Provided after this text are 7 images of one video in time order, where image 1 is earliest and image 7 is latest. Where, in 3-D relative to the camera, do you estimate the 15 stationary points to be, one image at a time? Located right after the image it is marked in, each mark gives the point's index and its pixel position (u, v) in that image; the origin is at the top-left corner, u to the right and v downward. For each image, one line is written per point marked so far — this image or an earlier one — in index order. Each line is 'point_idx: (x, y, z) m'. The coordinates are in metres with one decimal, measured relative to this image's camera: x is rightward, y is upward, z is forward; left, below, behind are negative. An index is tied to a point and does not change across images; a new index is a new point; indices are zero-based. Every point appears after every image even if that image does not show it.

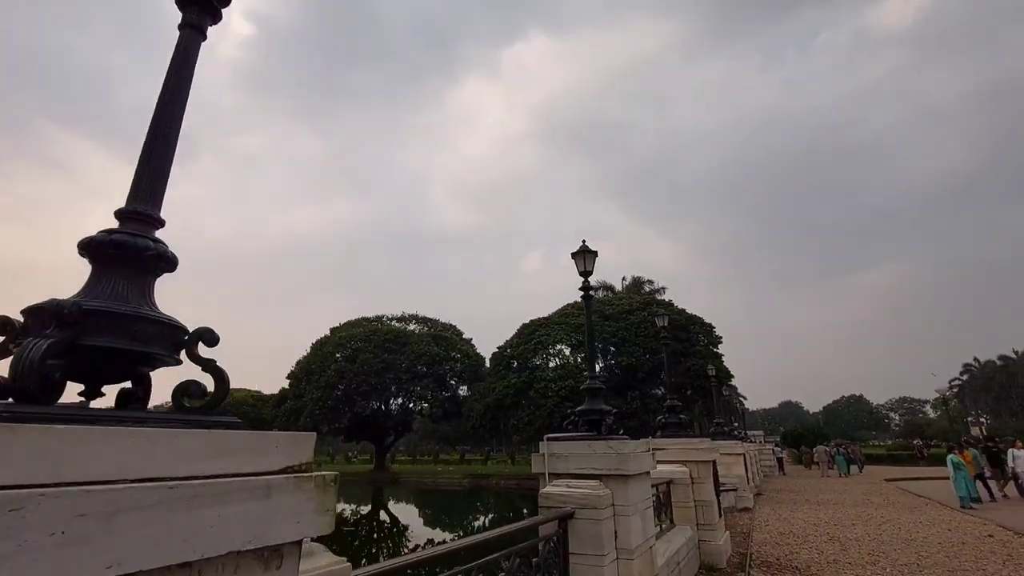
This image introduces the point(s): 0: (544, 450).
0: (+0.2, -1.2, +4.0) m
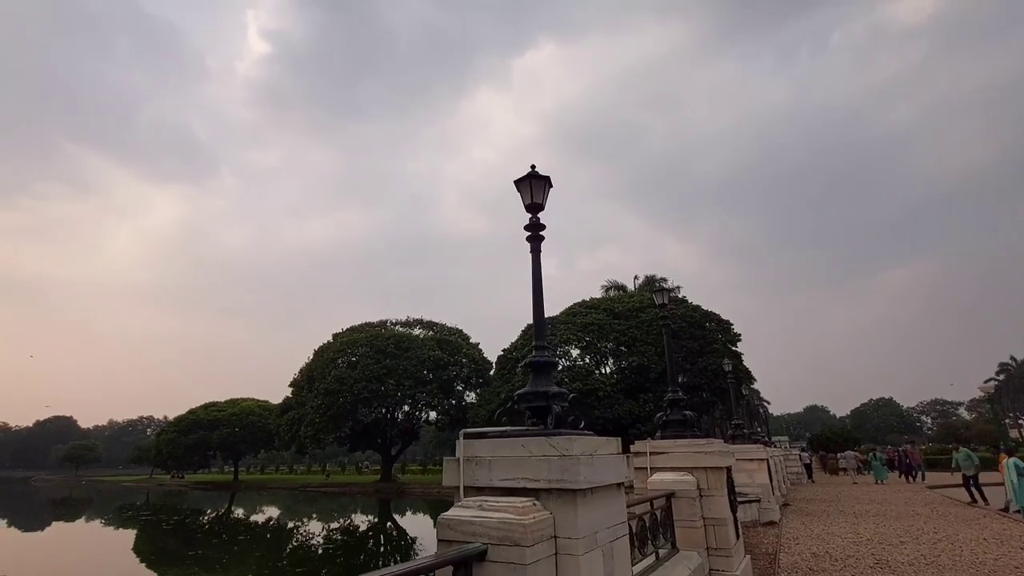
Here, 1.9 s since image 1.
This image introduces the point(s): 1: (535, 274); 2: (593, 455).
0: (-0.3, -0.8, +2.7) m
1: (+0.1, +0.1, +3.2) m
2: (+0.4, -0.8, +2.5) m
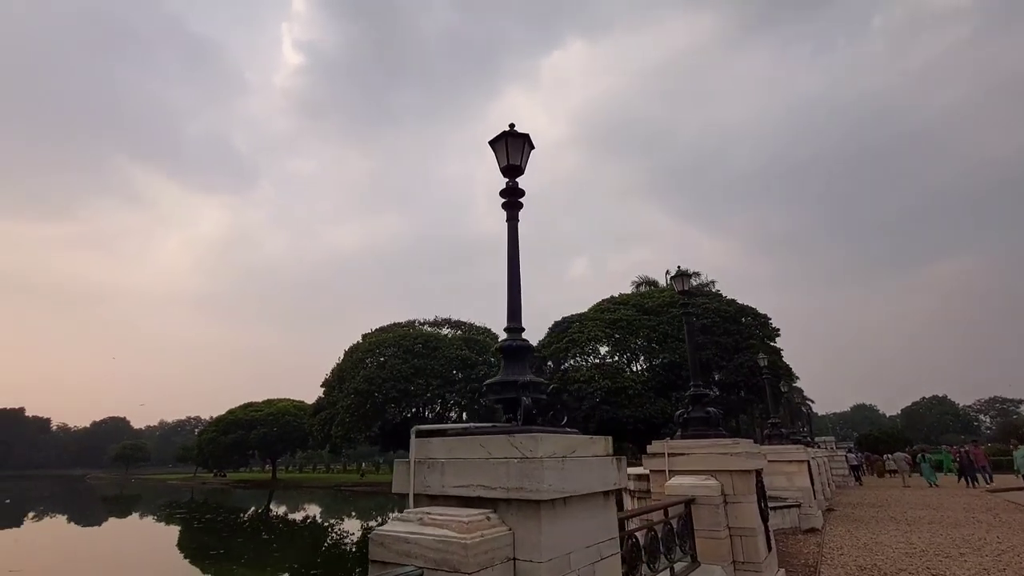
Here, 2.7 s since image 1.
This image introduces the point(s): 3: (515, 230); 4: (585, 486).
0: (-0.4, -0.7, +2.3) m
1: (0.0, +0.2, +2.8) m
2: (+0.2, -0.6, +2.0) m
3: (0.0, +0.3, +2.8) m
4: (+0.3, -0.8, +2.1) m
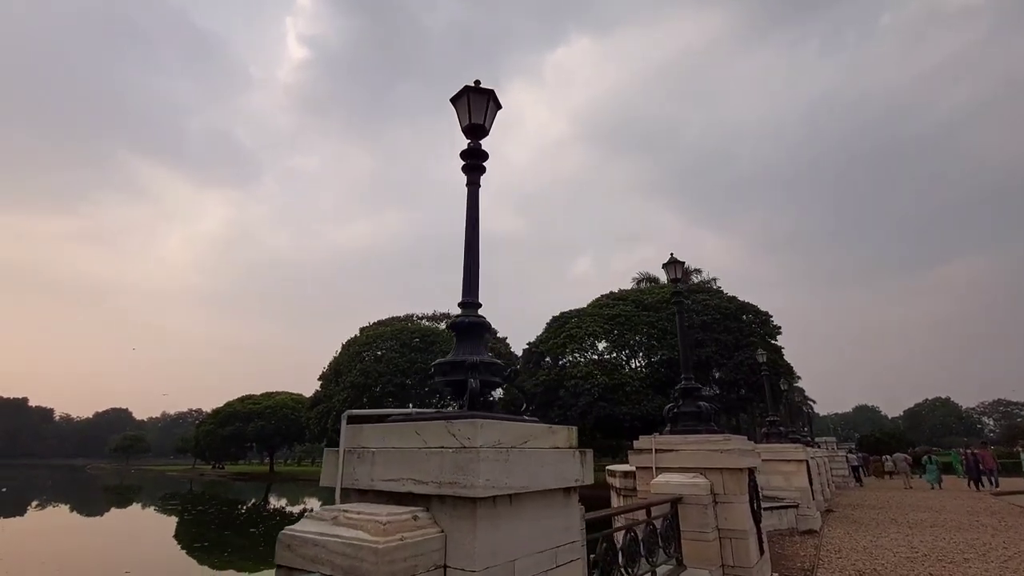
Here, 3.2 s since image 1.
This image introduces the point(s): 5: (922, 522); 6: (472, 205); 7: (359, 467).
0: (-0.6, -0.6, +2.0) m
1: (-0.2, +0.3, +2.5) m
2: (0.0, -0.5, +1.8) m
3: (-0.2, +0.4, +2.5) m
4: (+0.1, -0.7, +1.8) m
5: (+7.2, -4.1, +9.4) m
6: (-0.2, +0.4, +2.5) m
7: (-0.5, -0.6, +1.9) m
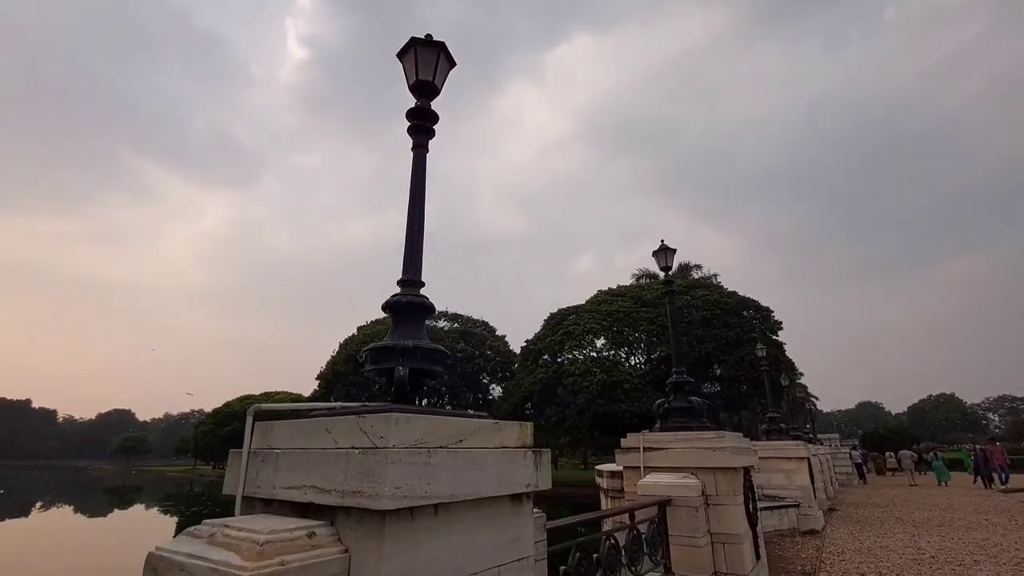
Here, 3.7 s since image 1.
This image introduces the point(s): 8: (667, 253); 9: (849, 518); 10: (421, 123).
0: (-0.8, -0.5, +1.7) m
1: (-0.4, +0.4, +2.2) m
2: (-0.2, -0.4, +1.4) m
3: (-0.4, +0.5, +2.2) m
4: (-0.1, -0.6, +1.5) m
5: (+7.0, -3.9, +9.0) m
6: (-0.4, +0.5, +2.2) m
7: (-0.7, -0.5, +1.6) m
8: (+1.5, +0.3, +5.2) m
9: (+6.1, -4.2, +9.7) m
10: (-0.4, +0.7, +2.3) m
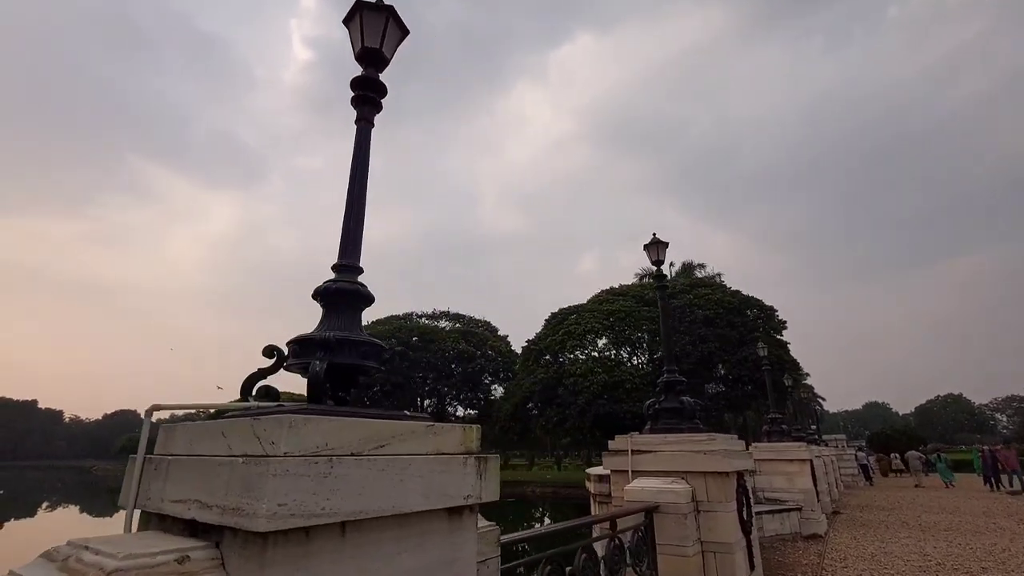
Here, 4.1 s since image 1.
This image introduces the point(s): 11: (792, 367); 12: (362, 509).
0: (-1.0, -0.4, +1.5) m
1: (-0.6, +0.5, +2.0) m
2: (-0.4, -0.4, +1.2) m
3: (-0.5, +0.6, +2.0) m
4: (-0.3, -0.5, +1.3) m
5: (+6.9, -3.9, +8.8) m
6: (-0.6, +0.5, +2.0) m
7: (-0.9, -0.5, +1.4) m
8: (+1.4, +0.4, +5.0) m
9: (+6.0, -4.1, +9.4) m
10: (-0.6, +0.7, +2.1) m
11: (+10.4, -2.9, +19.9) m
12: (-0.3, -0.5, +1.2) m
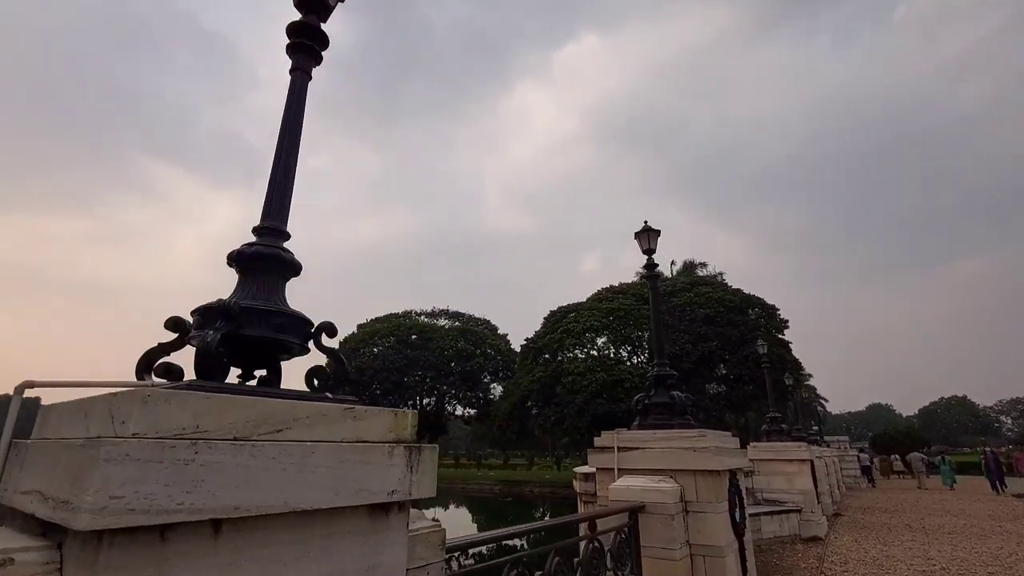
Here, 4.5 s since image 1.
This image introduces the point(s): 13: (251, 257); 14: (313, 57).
0: (-1.2, -0.3, +1.3) m
1: (-0.7, +0.6, +1.7) m
2: (-0.5, -0.3, +1.0) m
3: (-0.7, +0.7, +1.8) m
4: (-0.4, -0.4, +1.1) m
5: (+6.8, -3.8, +8.5) m
6: (-0.7, +0.6, +1.8) m
7: (-1.1, -0.4, +1.1) m
8: (+1.2, +0.5, +4.8) m
9: (+5.9, -4.0, +9.2) m
10: (-0.7, +0.8, +1.8) m
11: (+10.3, -2.9, +19.6) m
12: (-0.5, -0.4, +1.0) m
13: (-0.7, +0.1, +1.5) m
14: (-0.7, +0.8, +1.8) m
